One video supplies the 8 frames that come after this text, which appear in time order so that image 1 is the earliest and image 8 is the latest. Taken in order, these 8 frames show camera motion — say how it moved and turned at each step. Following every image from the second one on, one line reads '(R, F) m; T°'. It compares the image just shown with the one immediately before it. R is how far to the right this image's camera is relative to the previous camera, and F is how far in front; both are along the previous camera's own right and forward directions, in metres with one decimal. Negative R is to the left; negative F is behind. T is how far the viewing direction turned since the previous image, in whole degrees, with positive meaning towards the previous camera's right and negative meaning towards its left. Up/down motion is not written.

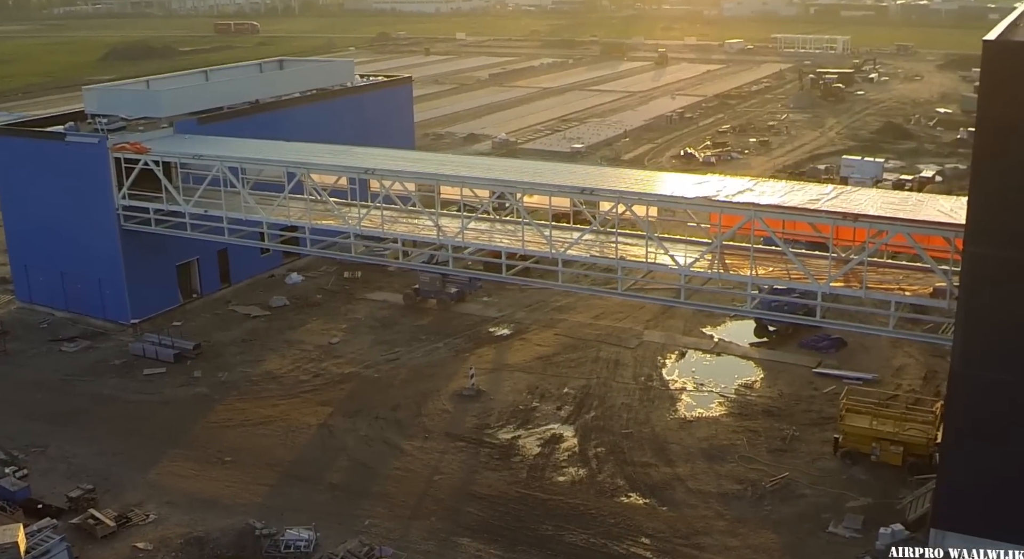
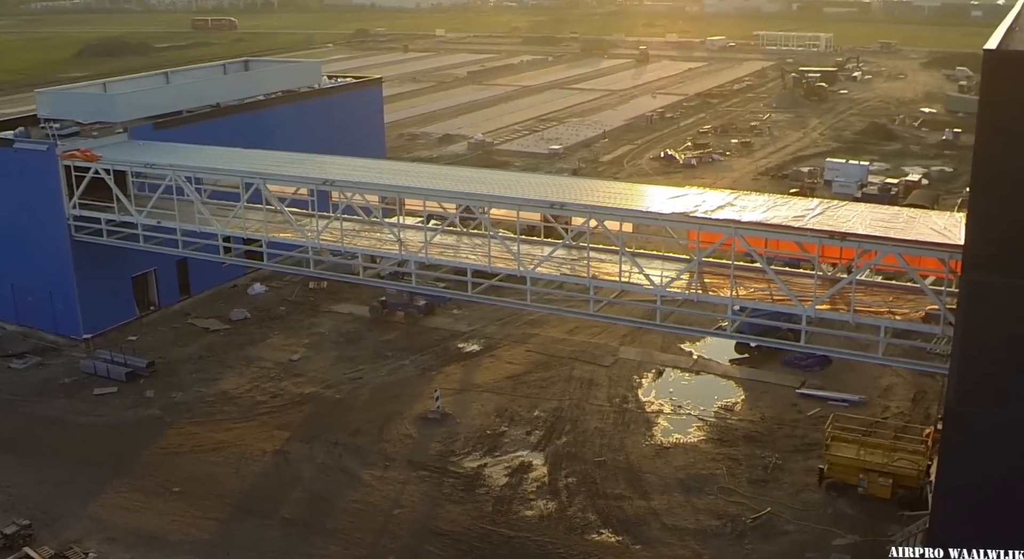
(+0.3, +0.9) m; +1°
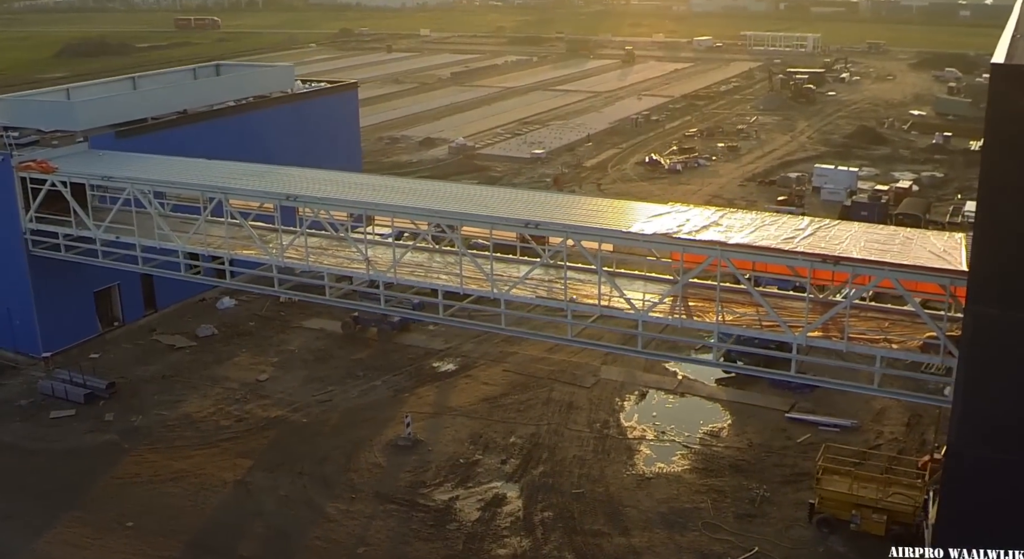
(+0.2, +0.8) m; +1°
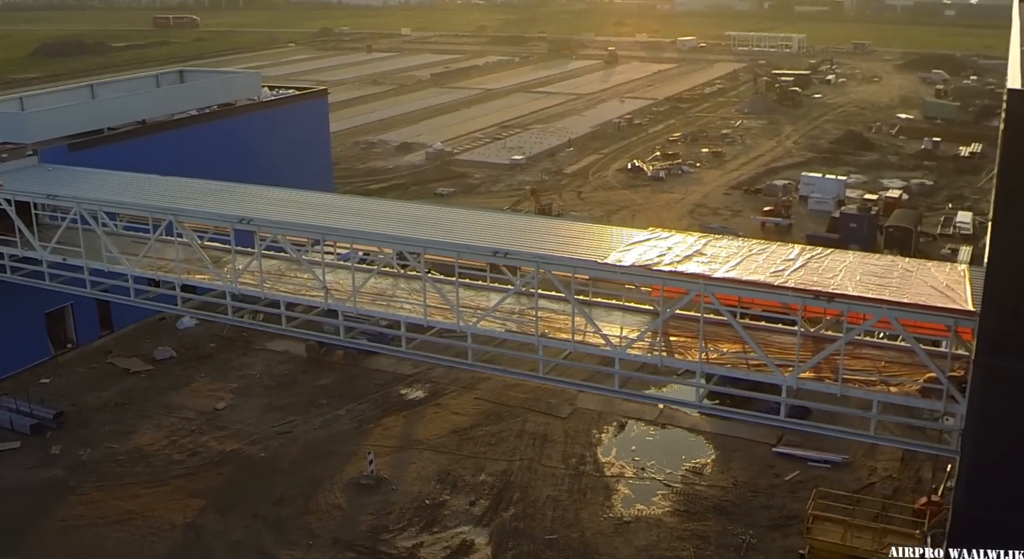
(+0.2, +1.0) m; +1°
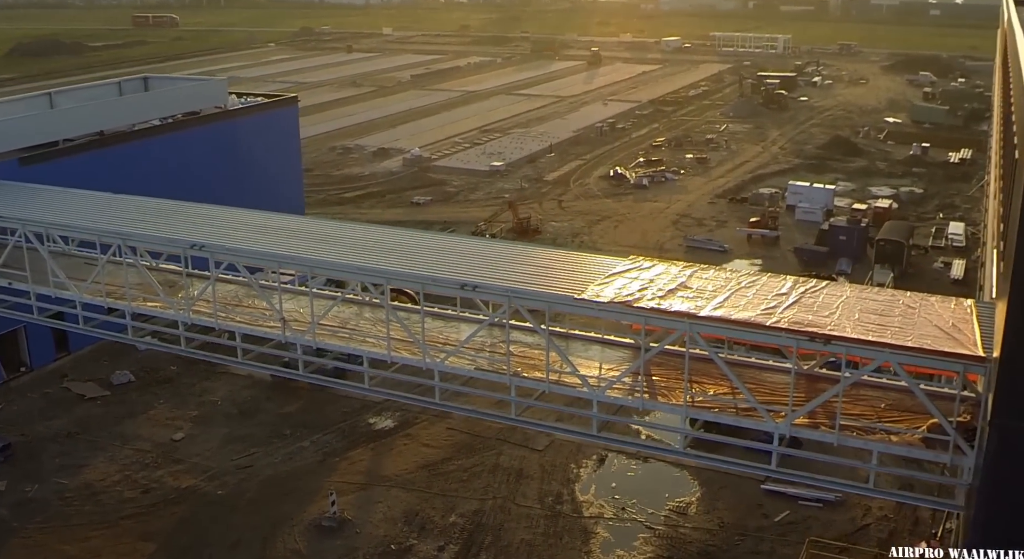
(+0.2, +0.9) m; +1°
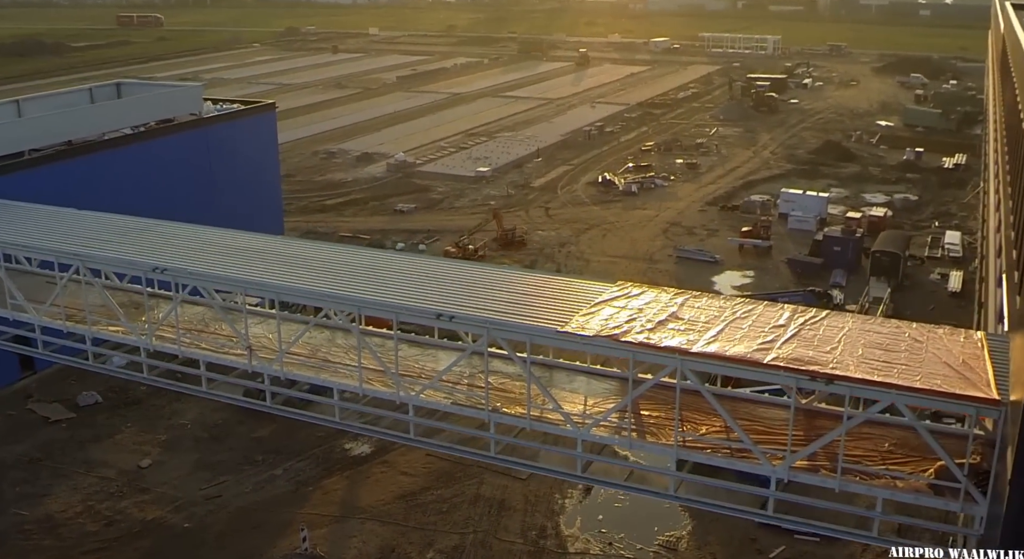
(+0.1, +0.7) m; +1°
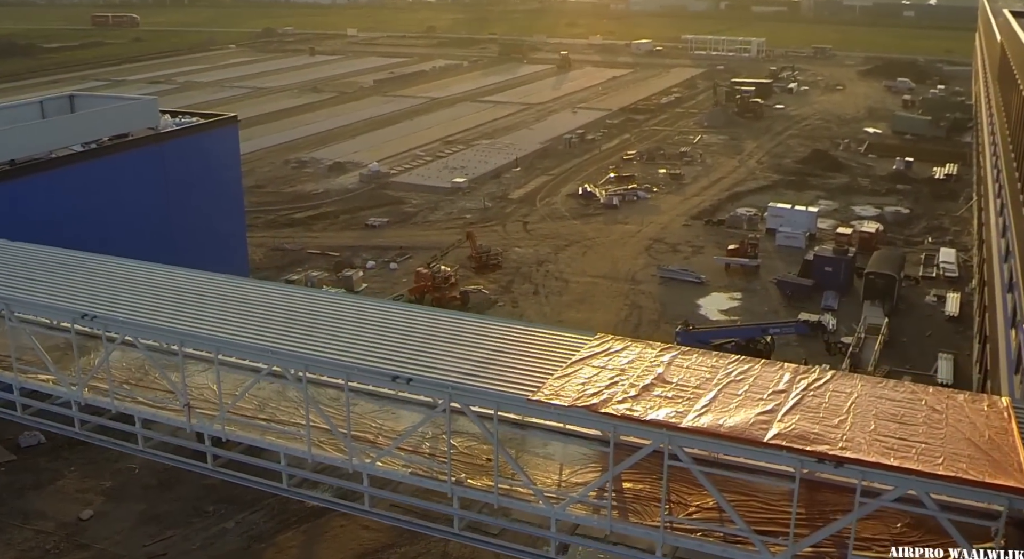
(+0.2, +1.1) m; +1°
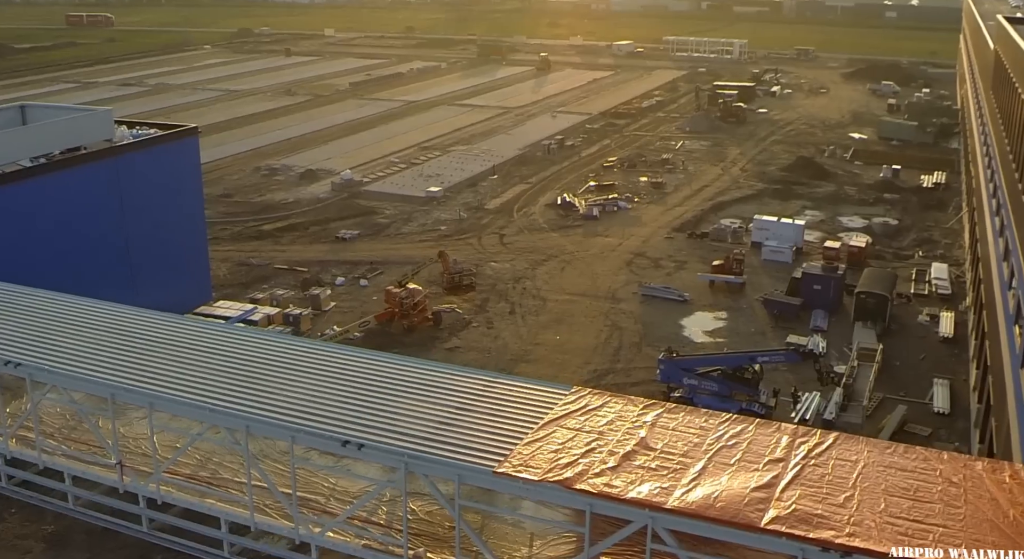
(+0.2, +1.0) m; +1°
